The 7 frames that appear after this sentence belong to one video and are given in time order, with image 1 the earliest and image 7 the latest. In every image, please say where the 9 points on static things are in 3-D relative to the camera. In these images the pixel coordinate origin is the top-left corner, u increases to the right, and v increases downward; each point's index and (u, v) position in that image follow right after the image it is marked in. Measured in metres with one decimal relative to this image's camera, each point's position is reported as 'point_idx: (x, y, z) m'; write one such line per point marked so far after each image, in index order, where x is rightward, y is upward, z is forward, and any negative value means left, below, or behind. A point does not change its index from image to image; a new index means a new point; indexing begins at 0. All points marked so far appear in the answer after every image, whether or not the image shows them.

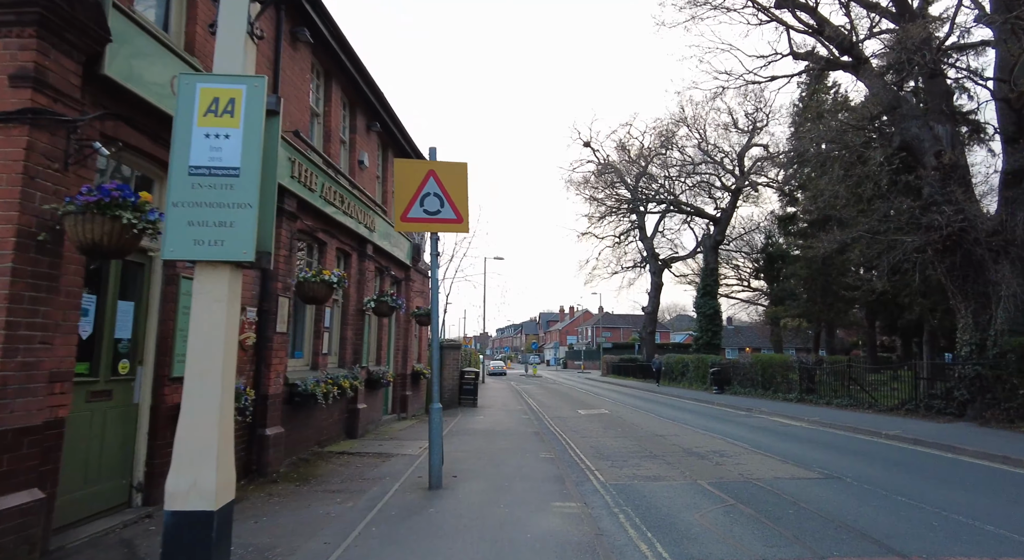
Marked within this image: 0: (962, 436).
0: (+9.4, -3.3, +12.8) m
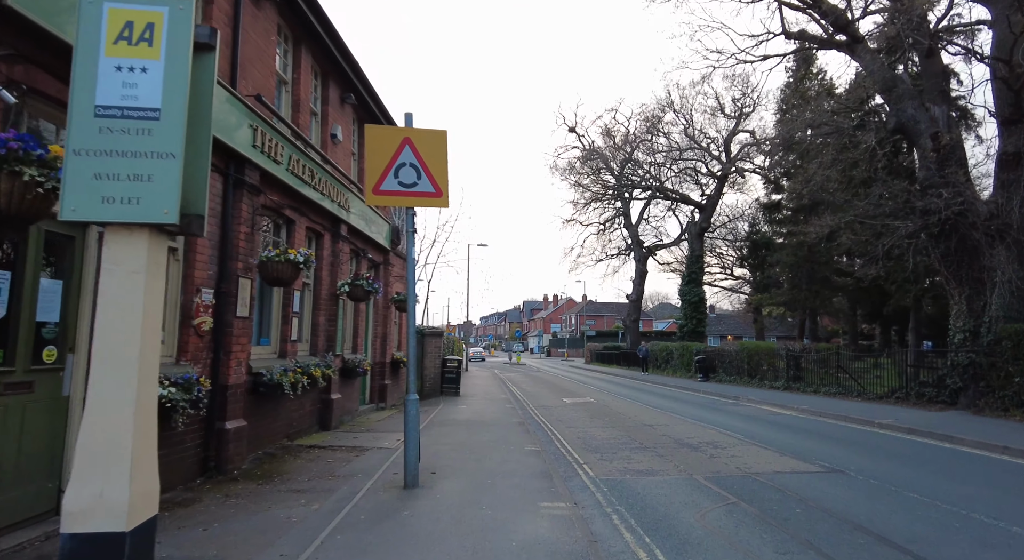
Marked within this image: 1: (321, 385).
0: (+9.1, -3.0, +12.4) m
1: (-3.1, -1.7, +10.0) m
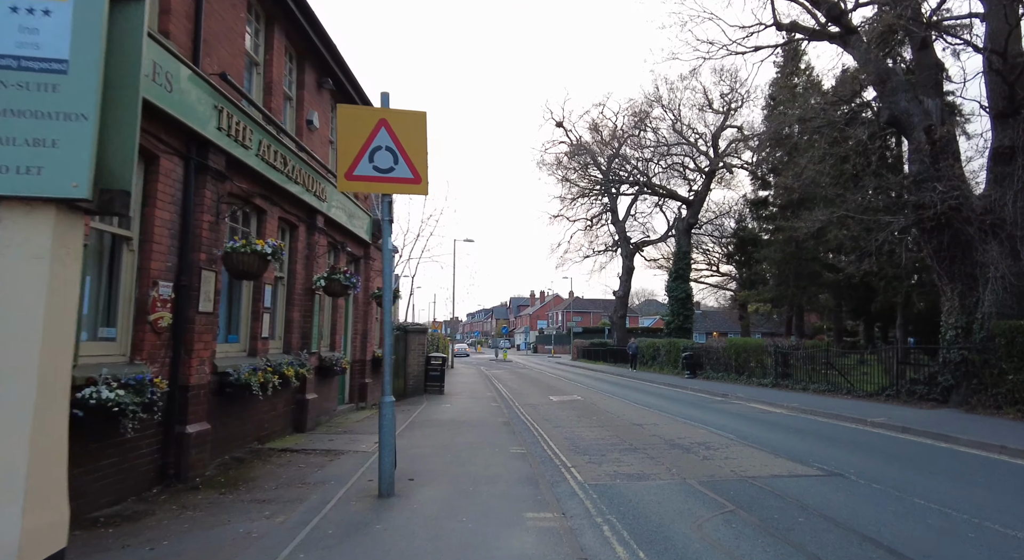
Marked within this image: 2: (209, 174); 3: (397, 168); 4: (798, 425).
0: (+8.8, -2.9, +12.2) m
1: (-3.4, -1.6, +9.4) m
2: (-3.5, +1.2, +7.1) m
3: (-1.2, +1.2, +6.4) m
4: (+5.9, -3.0, +12.5) m
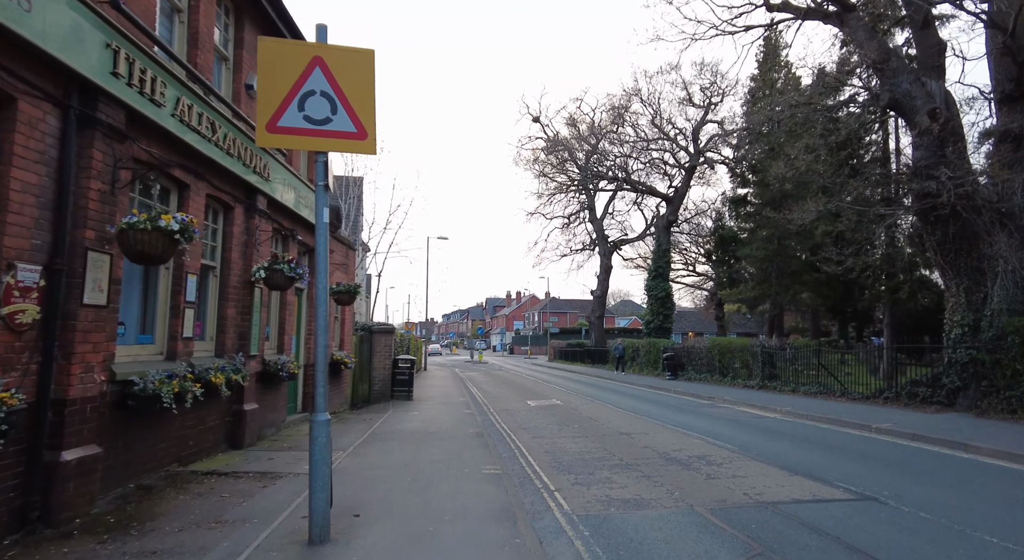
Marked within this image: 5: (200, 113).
0: (+8.3, -2.7, +11.2) m
1: (-3.7, -1.5, +7.9) m
2: (-3.8, +1.4, +5.6) m
3: (-1.4, +1.3, +5.0) m
4: (+5.4, -2.8, +11.4) m
5: (-3.8, +2.0, +7.4) m
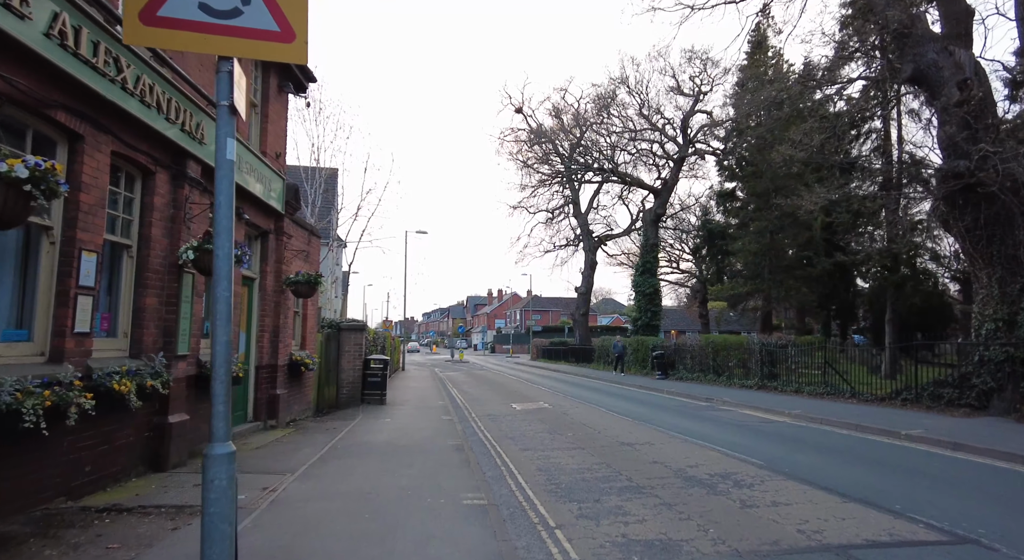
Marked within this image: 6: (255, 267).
0: (+8.0, -2.5, +9.9) m
1: (-3.9, -1.3, +6.3) m
2: (-3.8, +1.6, +3.9) m
3: (-1.5, +1.5, +3.4) m
4: (+5.1, -2.6, +10.0) m
5: (-3.9, +2.2, +5.7) m
6: (-4.8, +0.2, +11.3) m
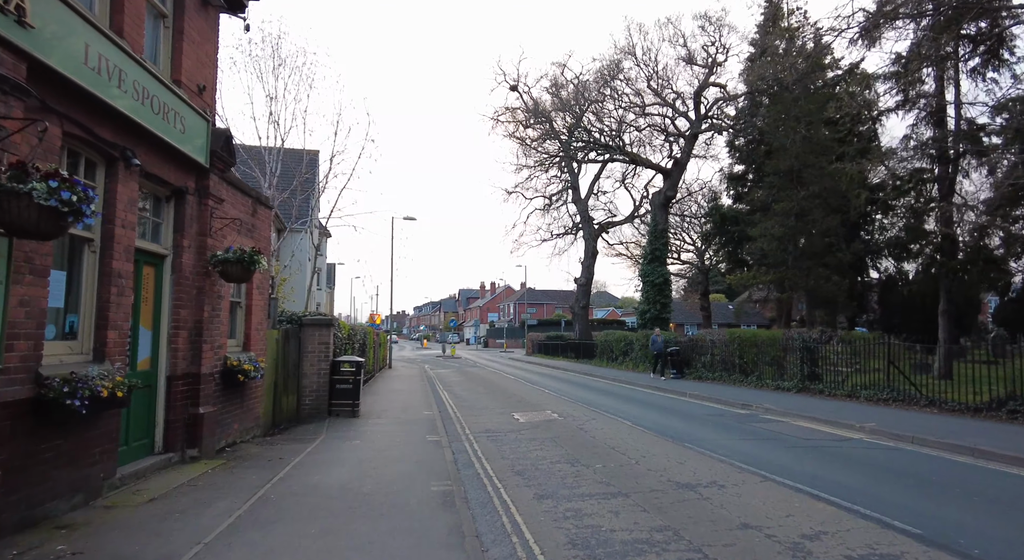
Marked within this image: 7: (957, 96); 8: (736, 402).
0: (+8.2, -2.2, +7.0) m
1: (-3.7, -1.0, +3.2) m
2: (-3.6, +1.8, +0.8) m
3: (-1.3, +1.7, +0.3) m
4: (+5.3, -2.3, +7.1) m
5: (-3.7, +2.5, +2.6) m
6: (-4.7, +0.5, +8.2) m
7: (+13.6, +5.6, +18.7) m
8: (+6.0, -3.3, +16.3) m
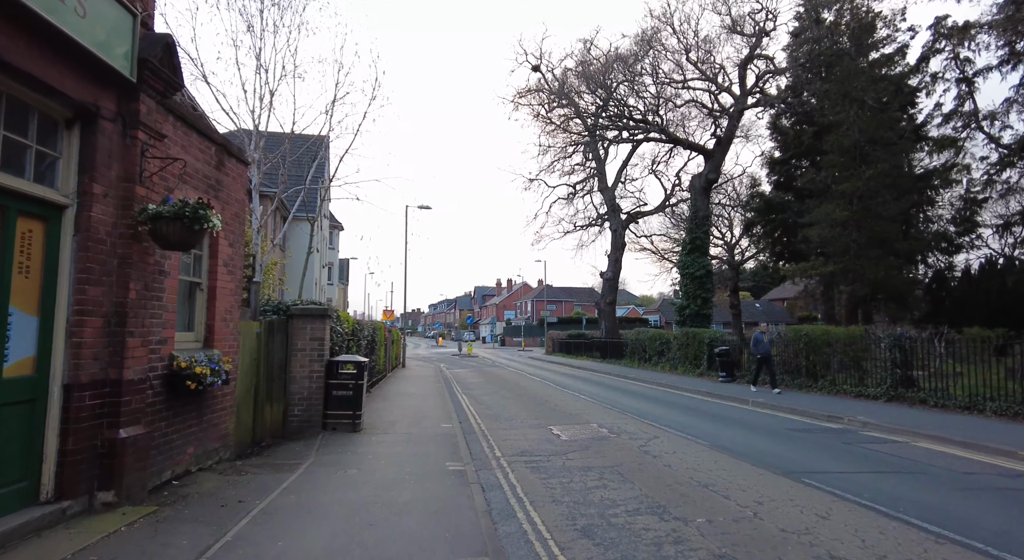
0: (+8.7, -1.9, +4.0) m
1: (-3.2, -0.7, +0.5) m
2: (-3.2, +2.1, -1.9) m
3: (-0.9, +2.0, -2.4) m
4: (+5.8, -2.0, +4.2) m
5: (-3.3, +2.8, -0.1) m
6: (-4.1, +0.9, +5.5) m
7: (+14.5, +6.0, +15.6) m
8: (+6.7, -3.0, +13.4) m
